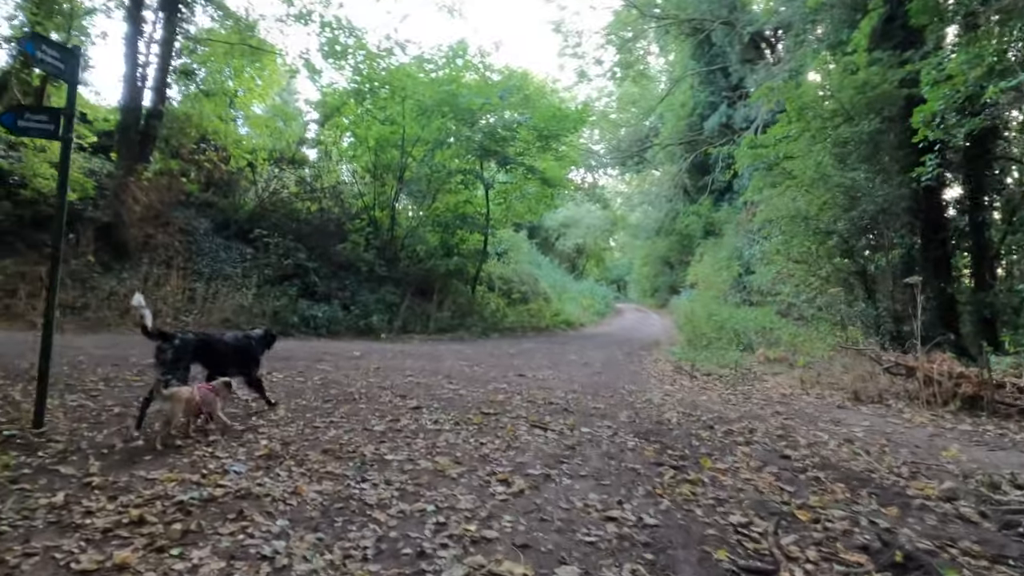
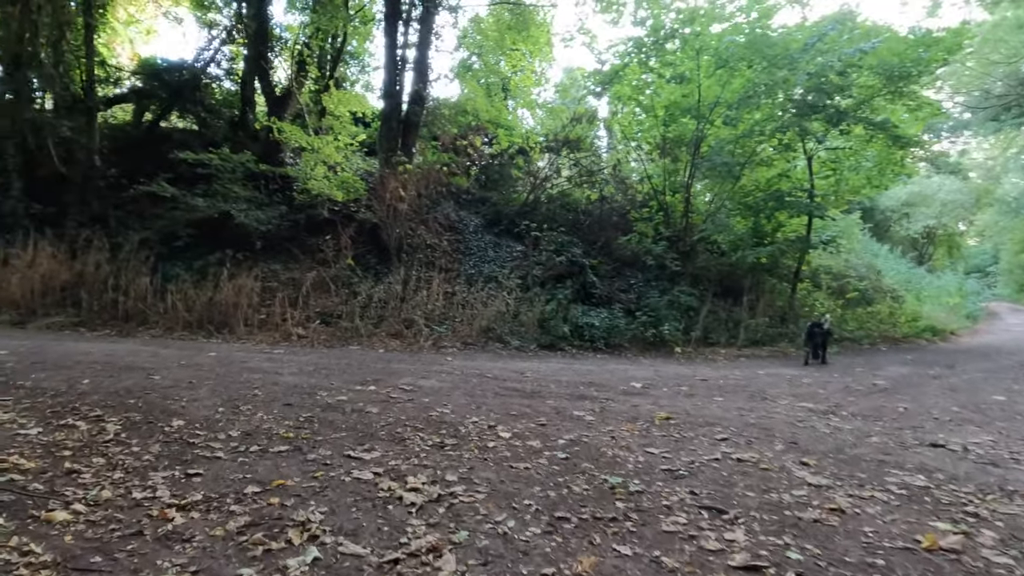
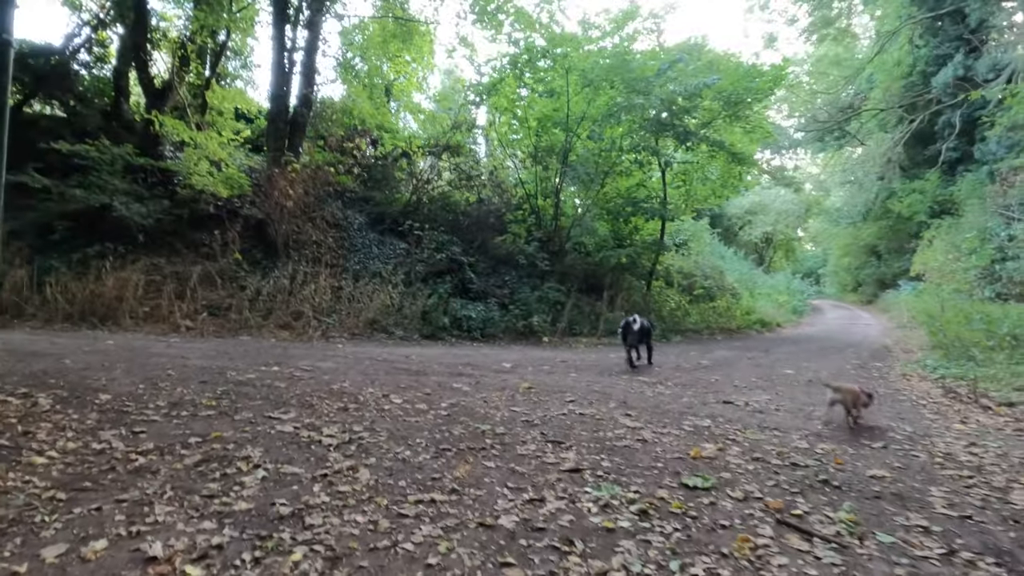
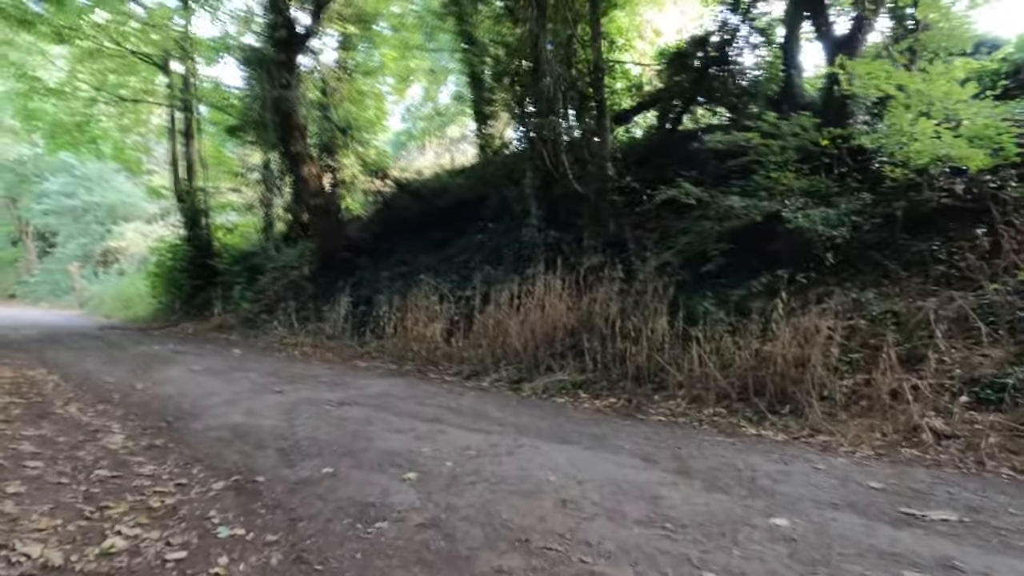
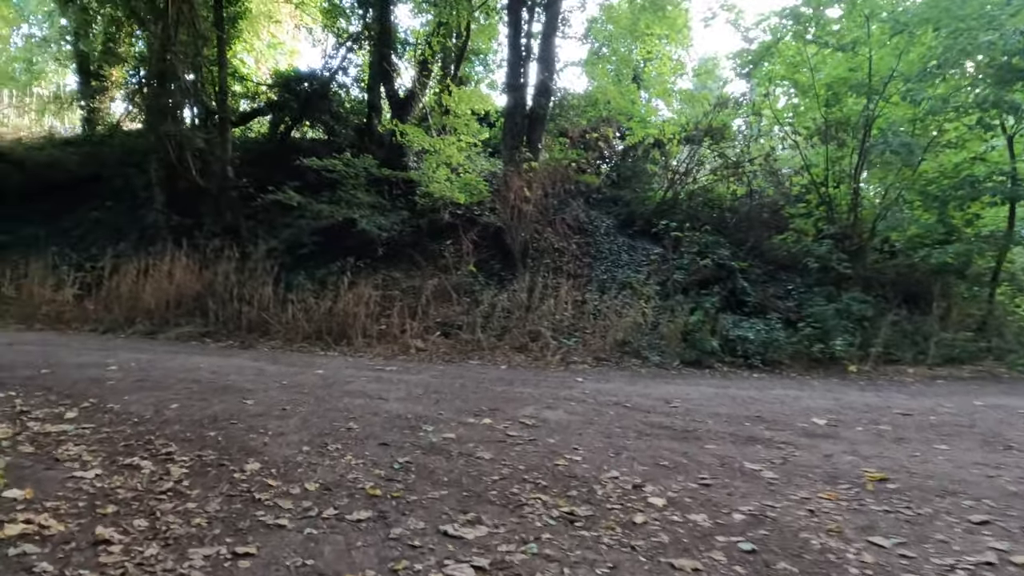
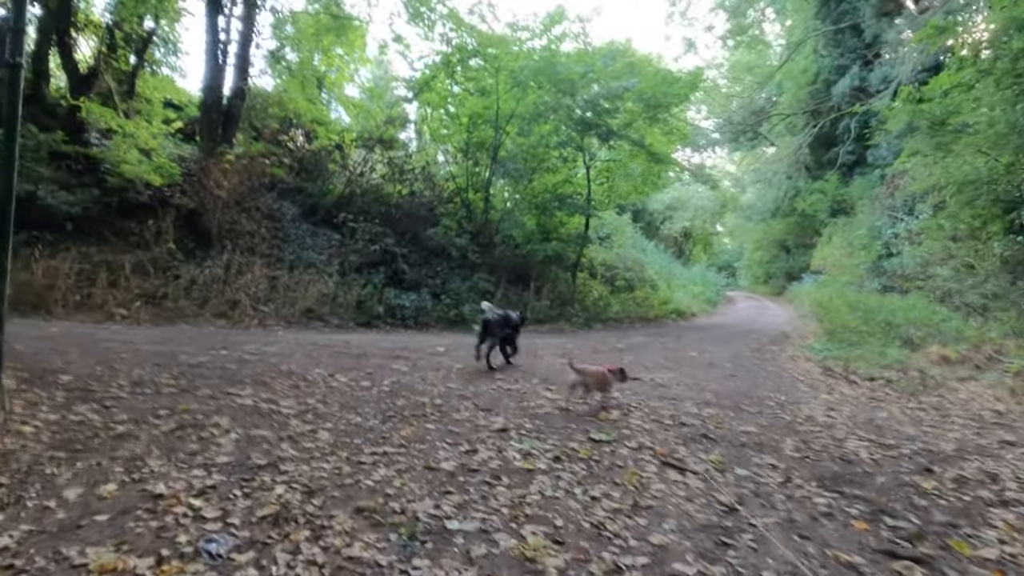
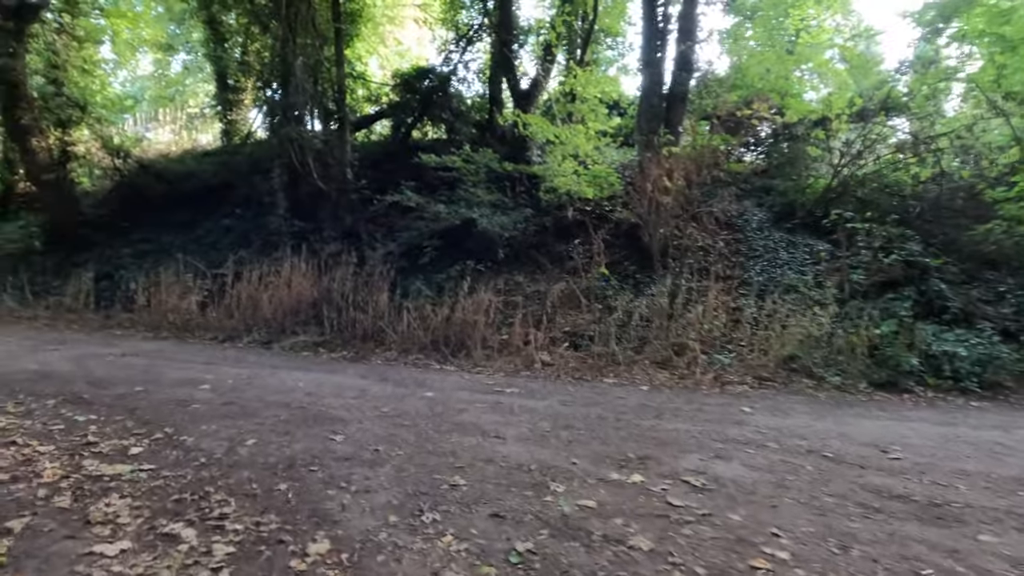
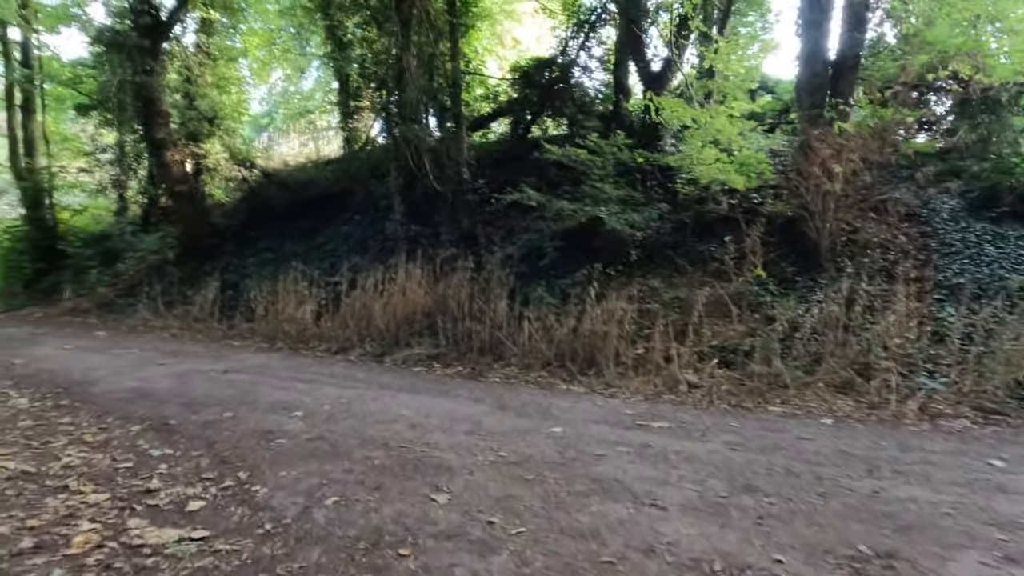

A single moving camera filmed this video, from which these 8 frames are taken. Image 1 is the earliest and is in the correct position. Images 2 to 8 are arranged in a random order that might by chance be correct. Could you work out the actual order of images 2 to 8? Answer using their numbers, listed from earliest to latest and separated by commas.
6, 3, 2, 5, 7, 8, 4
